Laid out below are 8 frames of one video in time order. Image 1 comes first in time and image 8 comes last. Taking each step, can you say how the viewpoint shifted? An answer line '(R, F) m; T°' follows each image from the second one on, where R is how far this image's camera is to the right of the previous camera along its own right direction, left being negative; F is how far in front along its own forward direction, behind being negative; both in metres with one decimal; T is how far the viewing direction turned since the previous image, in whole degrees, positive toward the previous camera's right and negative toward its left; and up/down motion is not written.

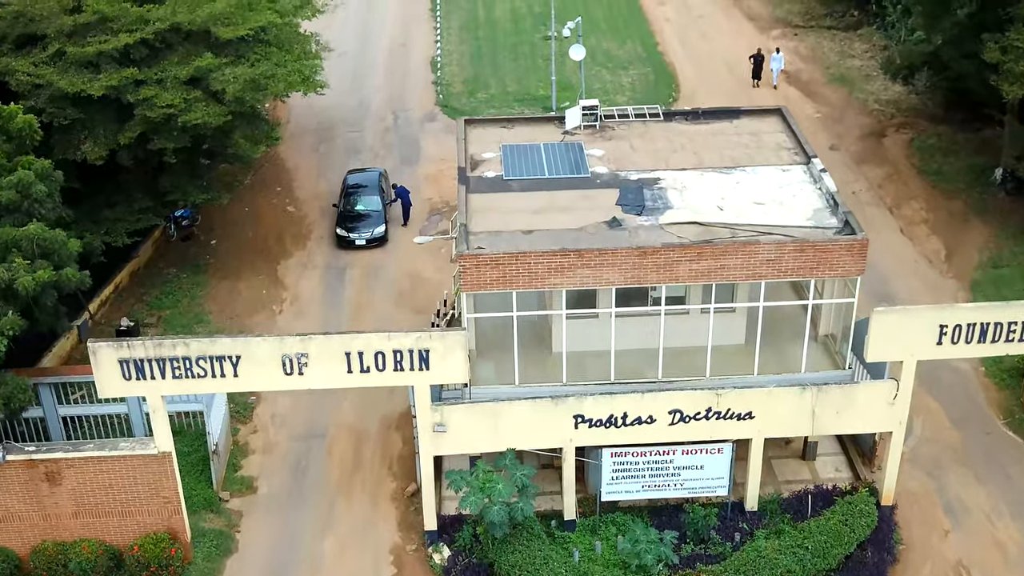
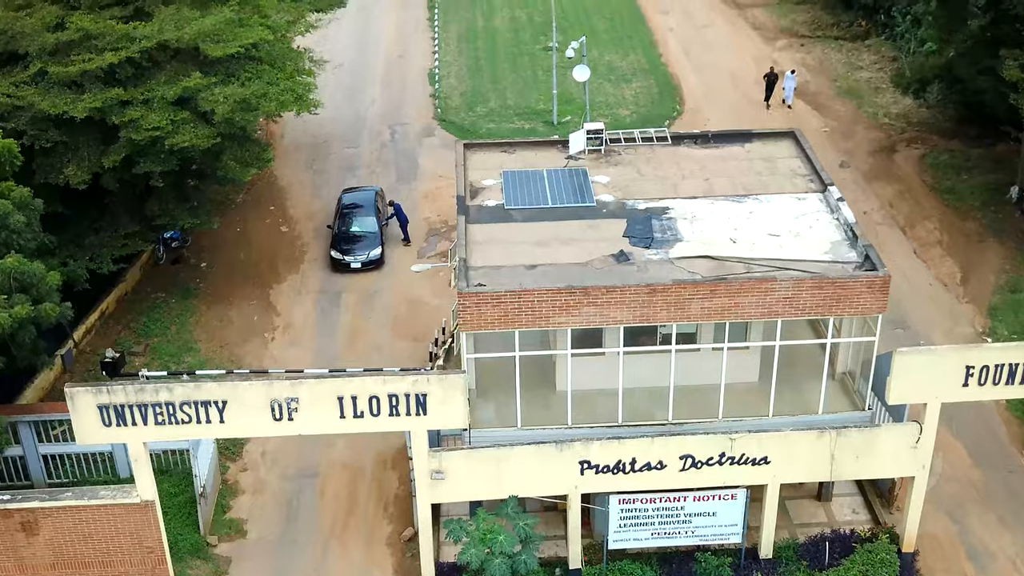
(0.0, +0.9) m; 0°
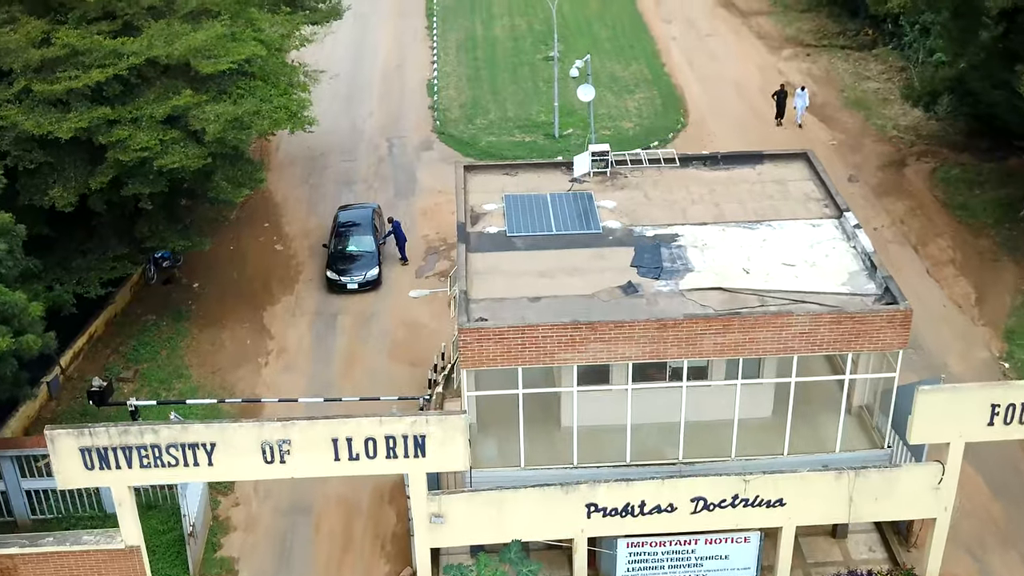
(-0.1, +0.7) m; 0°
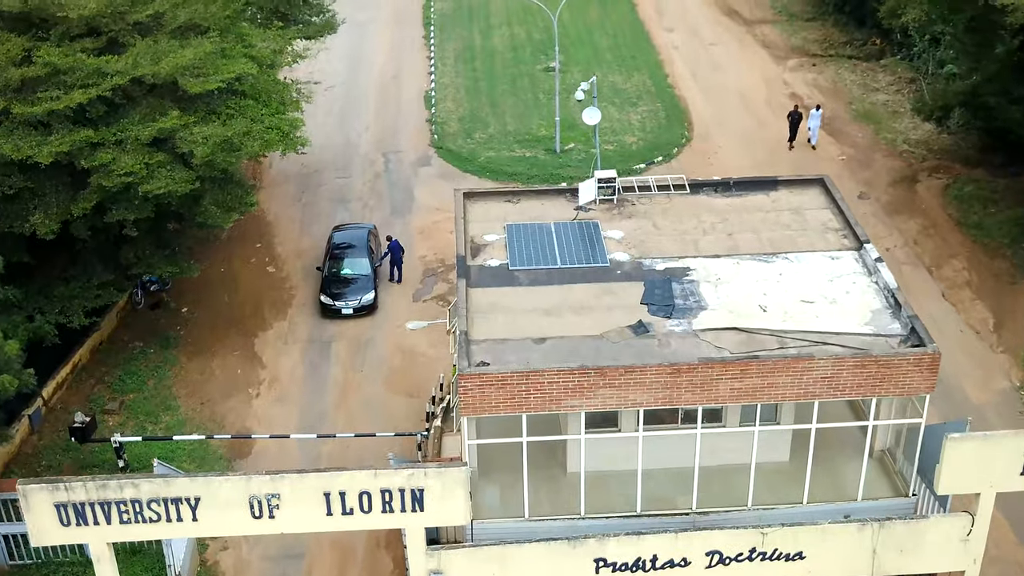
(-0.1, +0.9) m; 0°
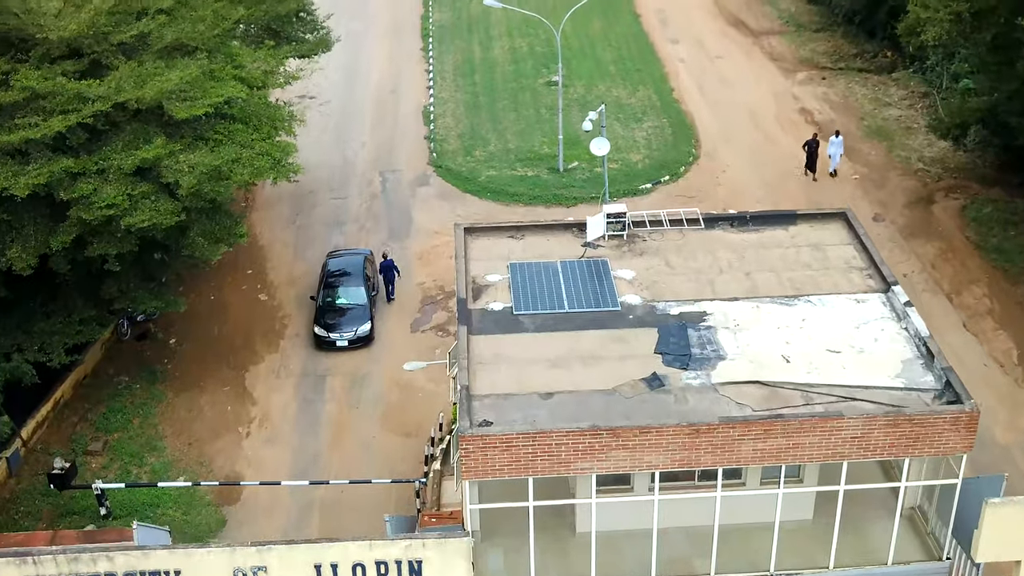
(-0.1, +1.0) m; 0°
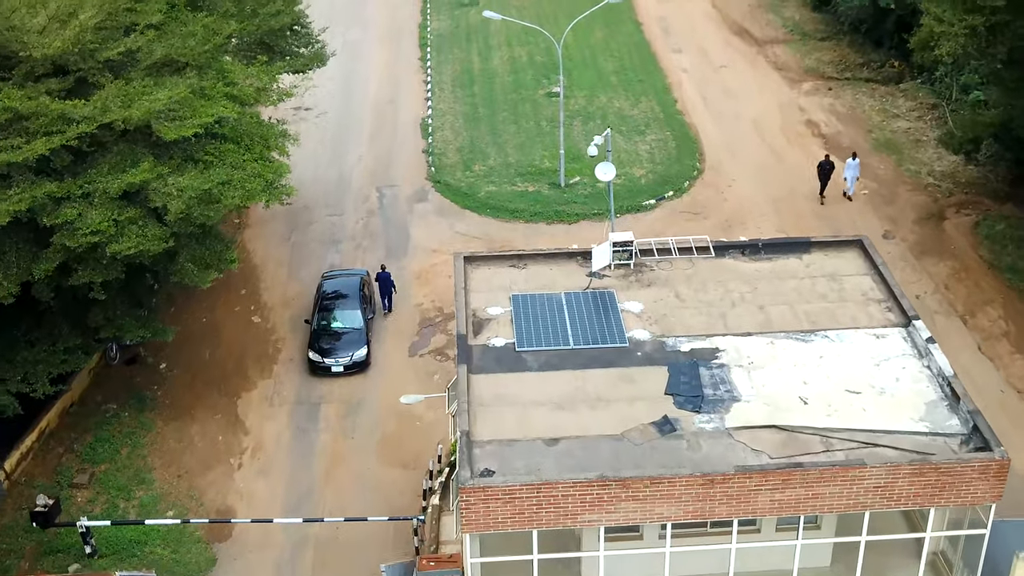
(0.0, +0.7) m; 0°
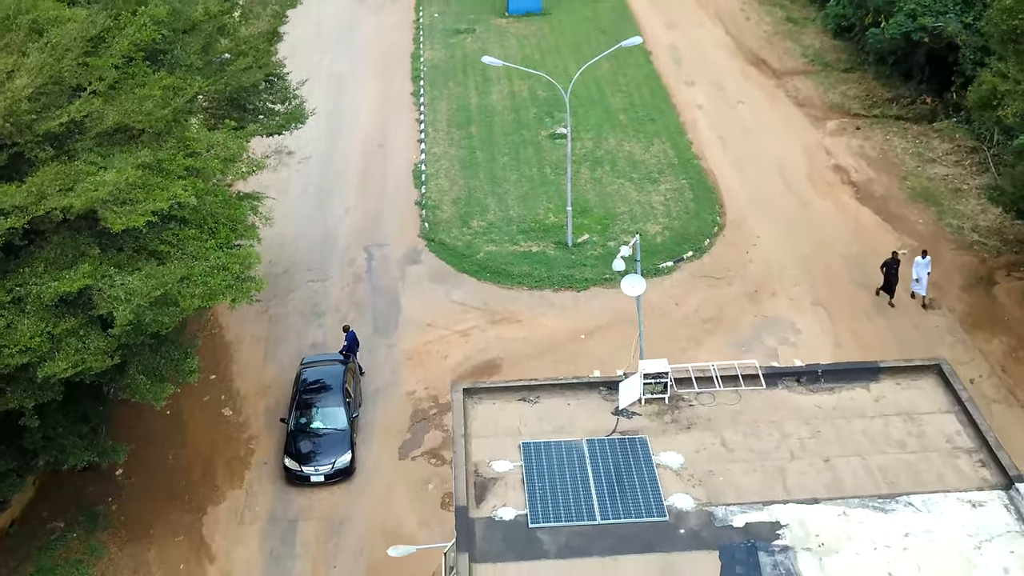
(-0.2, +2.7) m; 0°
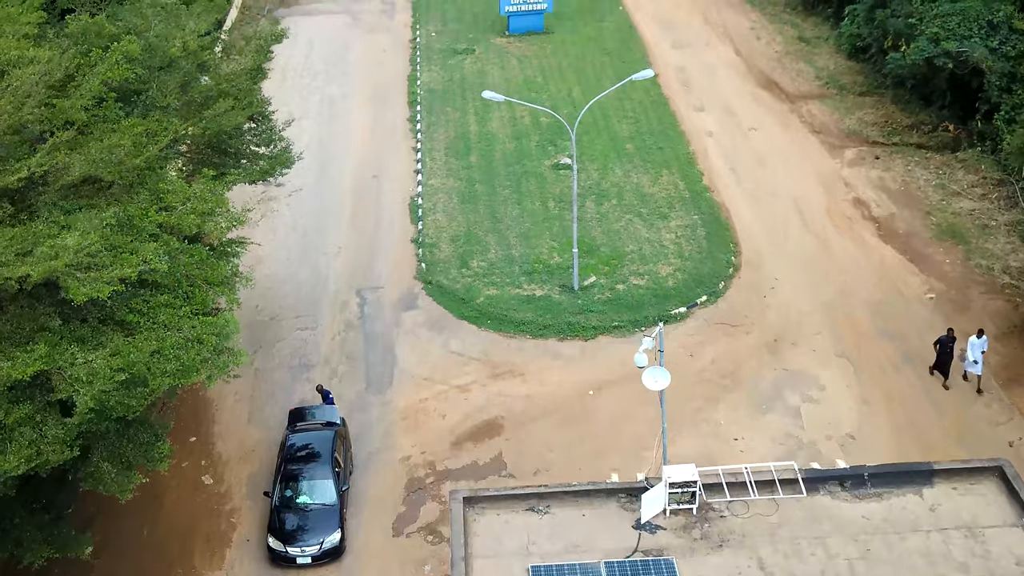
(-0.1, +1.6) m; 0°
